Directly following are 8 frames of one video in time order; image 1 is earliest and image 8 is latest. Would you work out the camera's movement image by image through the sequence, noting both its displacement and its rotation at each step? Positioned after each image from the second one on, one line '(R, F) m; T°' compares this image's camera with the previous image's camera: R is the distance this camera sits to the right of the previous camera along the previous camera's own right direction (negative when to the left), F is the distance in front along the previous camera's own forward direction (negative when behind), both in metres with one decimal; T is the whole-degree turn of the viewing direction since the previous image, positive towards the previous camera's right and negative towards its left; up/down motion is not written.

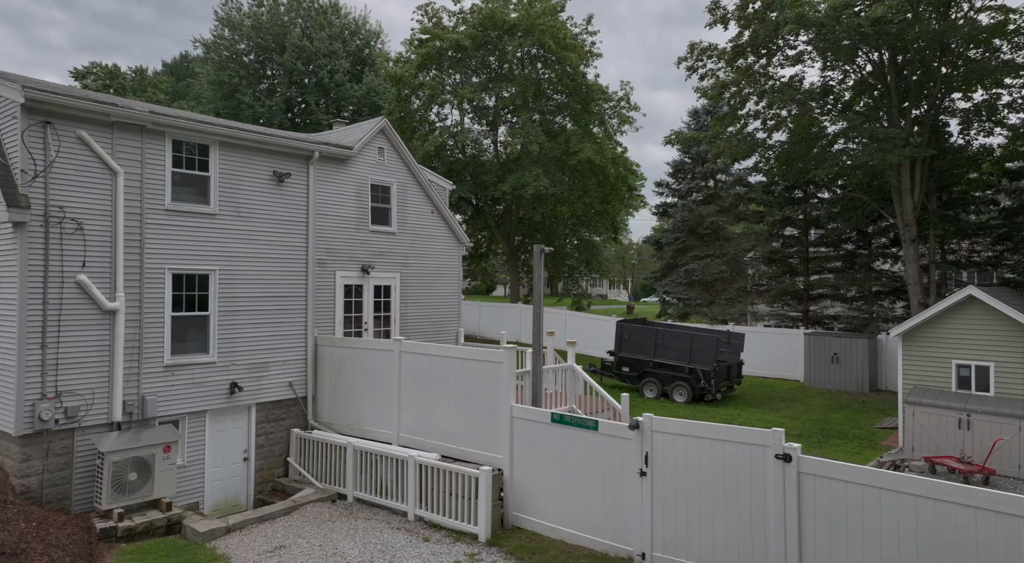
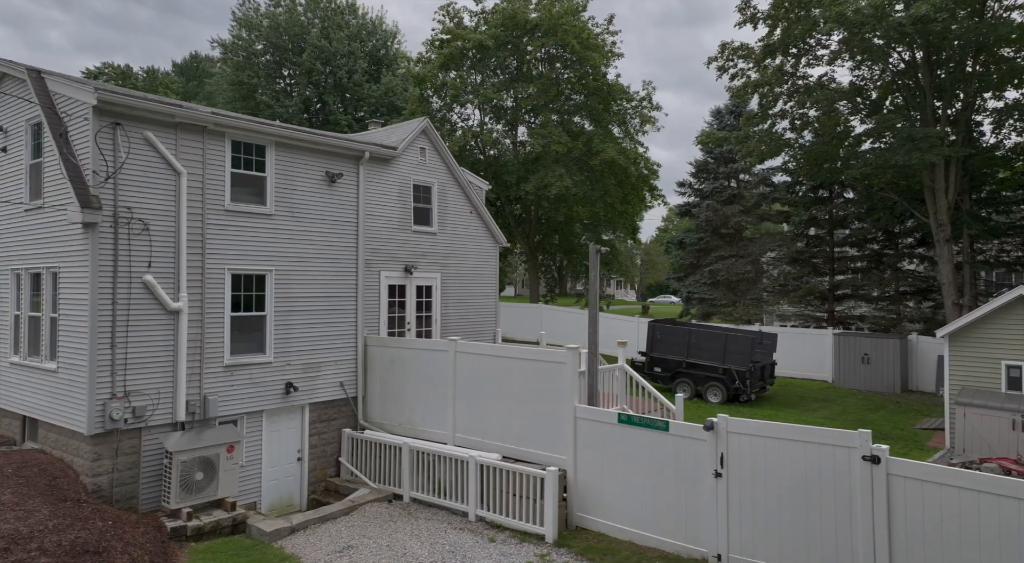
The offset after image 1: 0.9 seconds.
(-0.9, 0.0) m; -1°
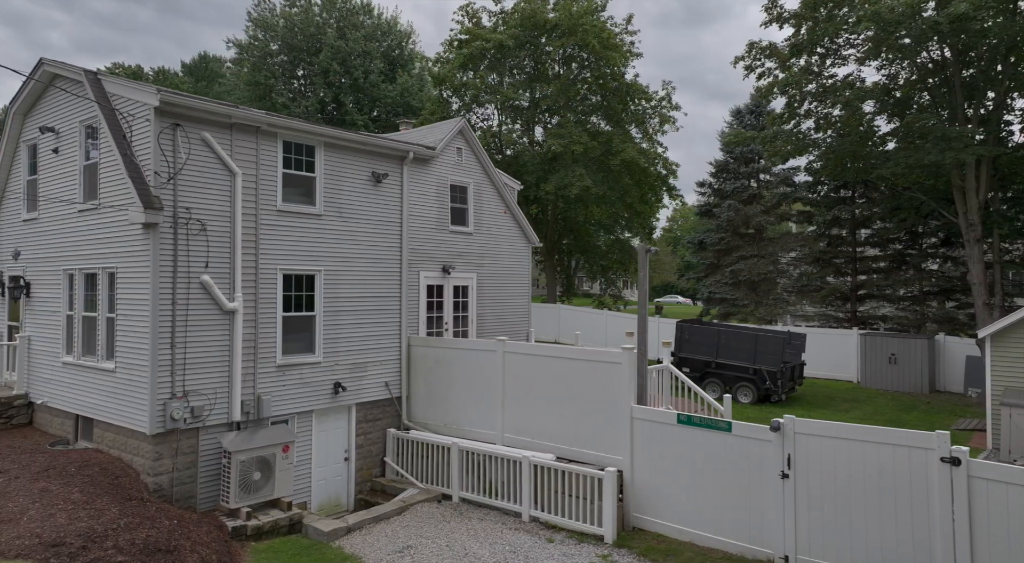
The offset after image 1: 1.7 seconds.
(-0.8, 0.0) m; 0°
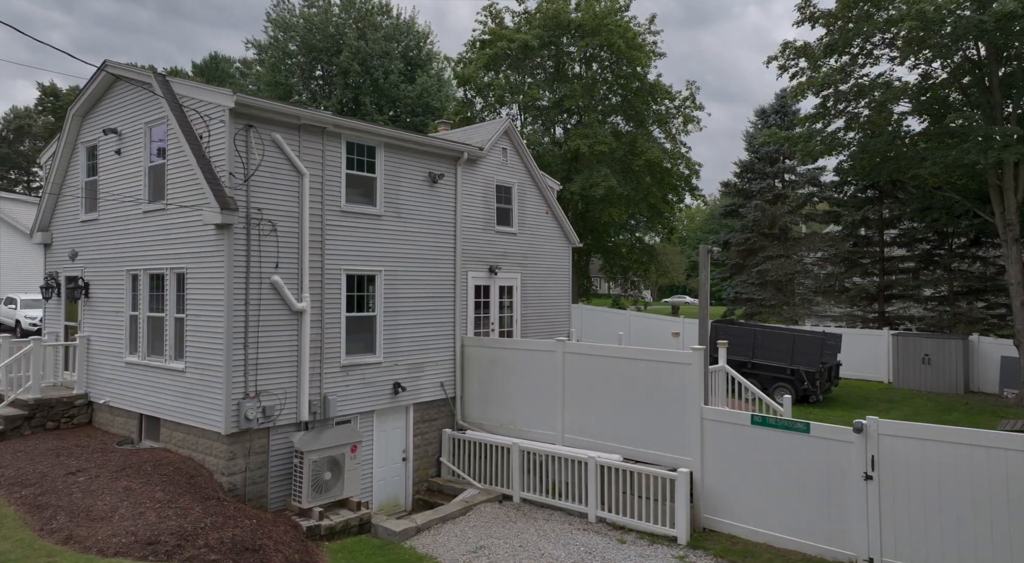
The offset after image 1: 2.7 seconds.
(-1.0, 0.0) m; -1°
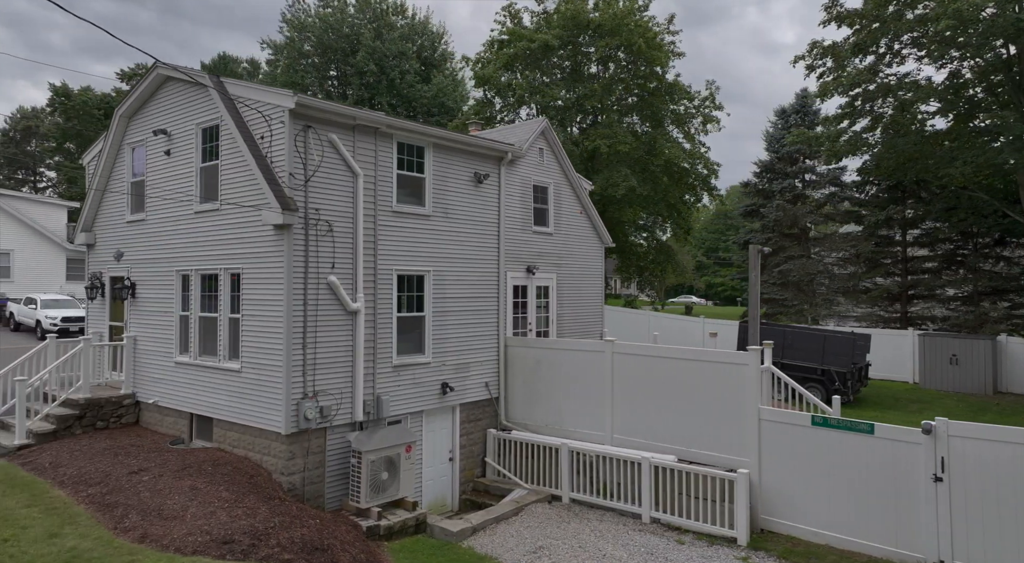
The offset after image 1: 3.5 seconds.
(-0.8, 0.0) m; 0°
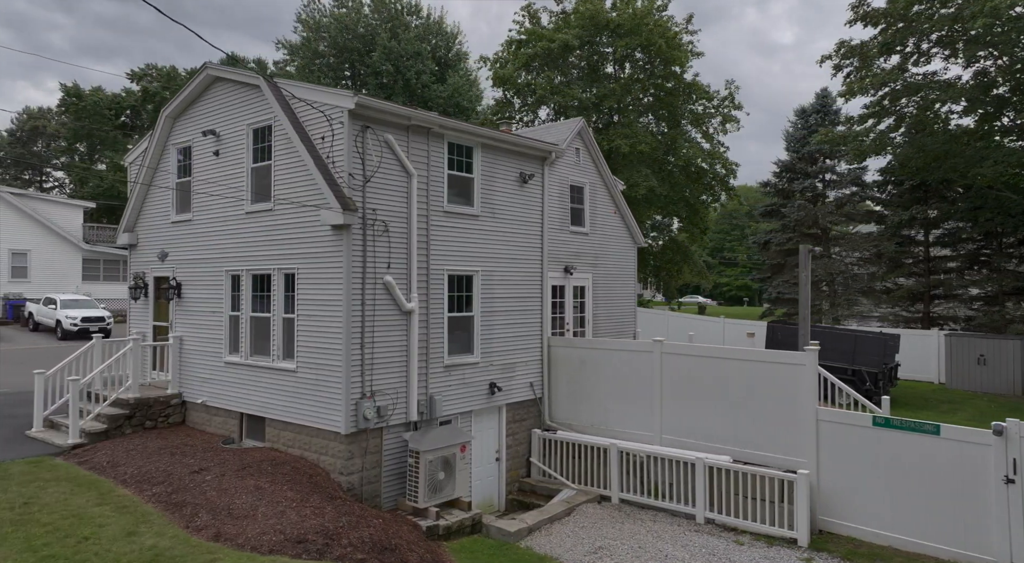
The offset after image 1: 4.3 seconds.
(-0.8, 0.0) m; 0°
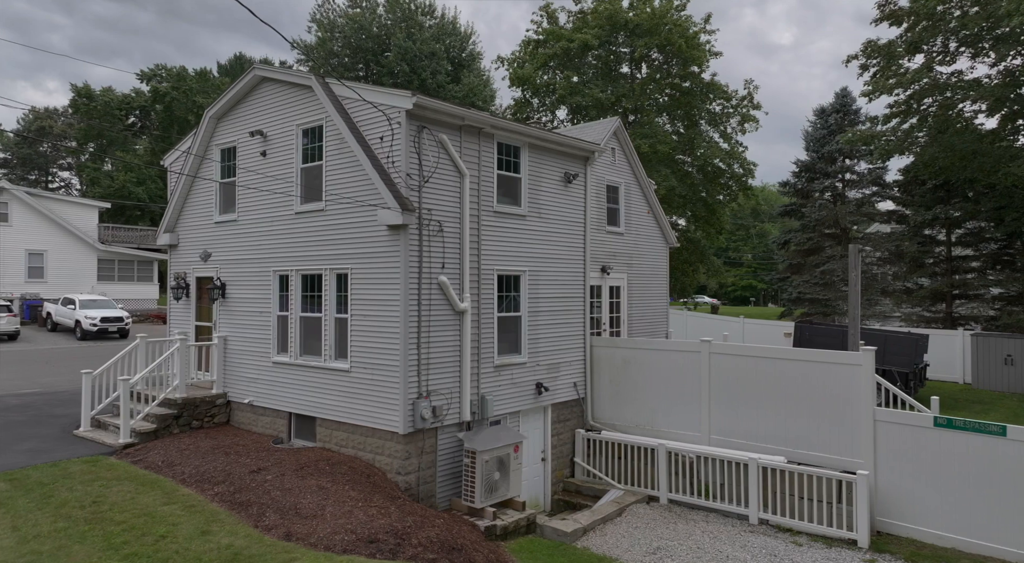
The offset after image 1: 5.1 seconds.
(-0.8, 0.0) m; 0°
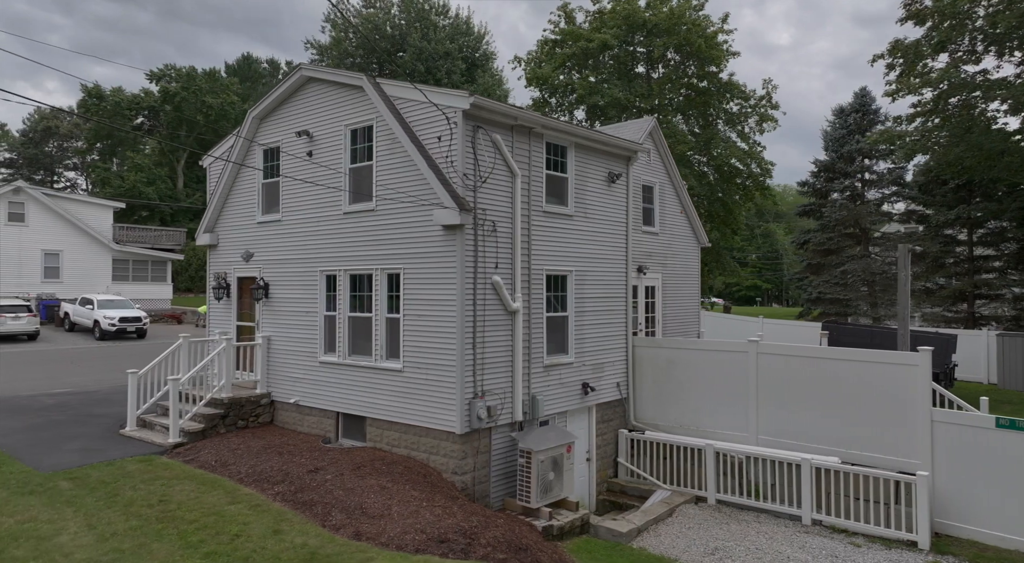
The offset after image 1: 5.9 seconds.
(-0.8, 0.0) m; 0°
